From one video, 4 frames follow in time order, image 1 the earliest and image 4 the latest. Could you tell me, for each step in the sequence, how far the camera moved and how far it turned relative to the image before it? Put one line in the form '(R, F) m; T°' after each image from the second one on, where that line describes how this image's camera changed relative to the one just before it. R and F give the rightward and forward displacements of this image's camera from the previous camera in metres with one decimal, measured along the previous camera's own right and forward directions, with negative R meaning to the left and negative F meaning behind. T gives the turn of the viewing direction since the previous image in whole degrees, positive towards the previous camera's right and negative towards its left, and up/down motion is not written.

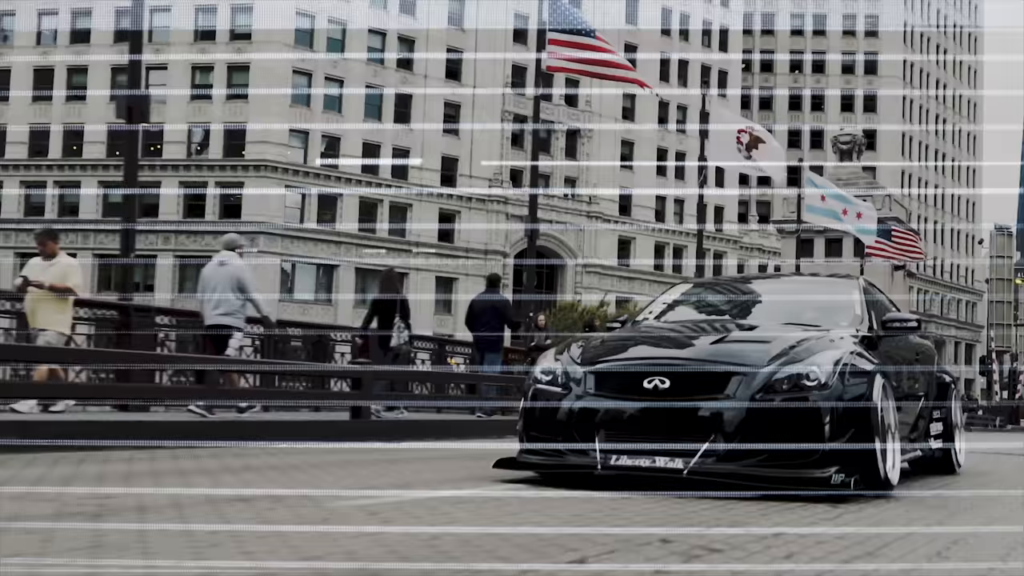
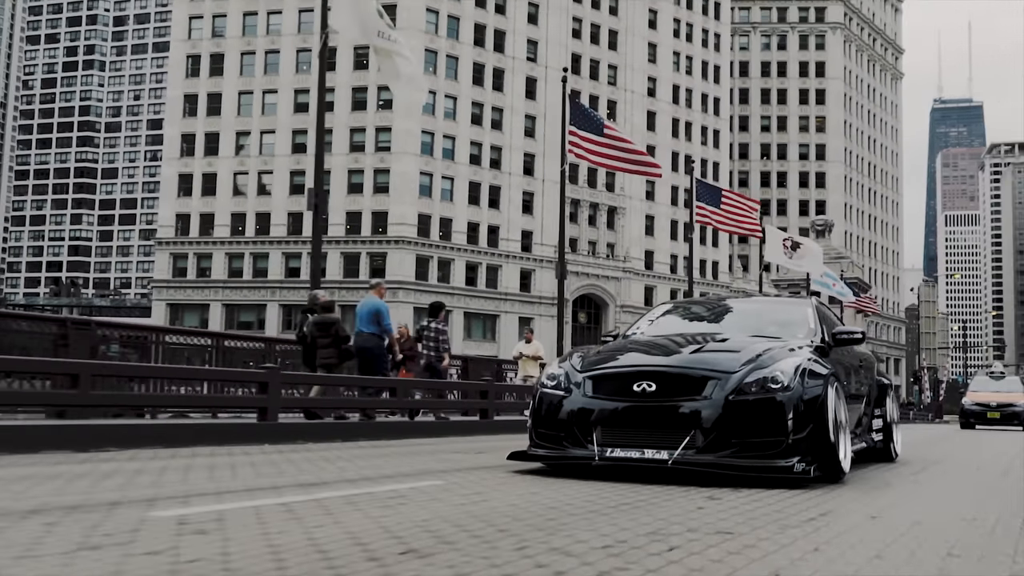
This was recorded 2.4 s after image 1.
(-0.8, -2.8) m; +2°
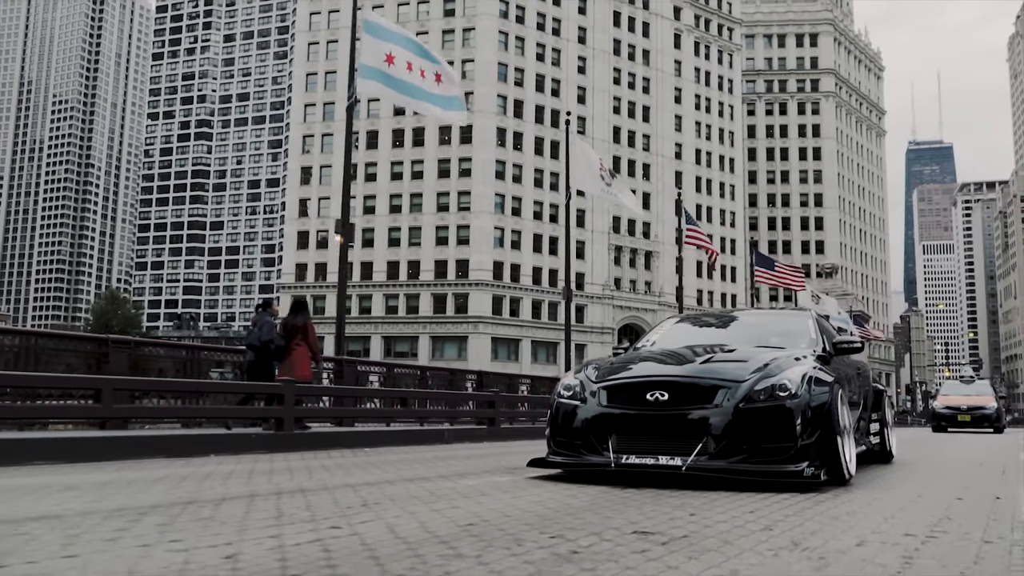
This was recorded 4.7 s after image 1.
(-0.6, -2.2) m; 0°
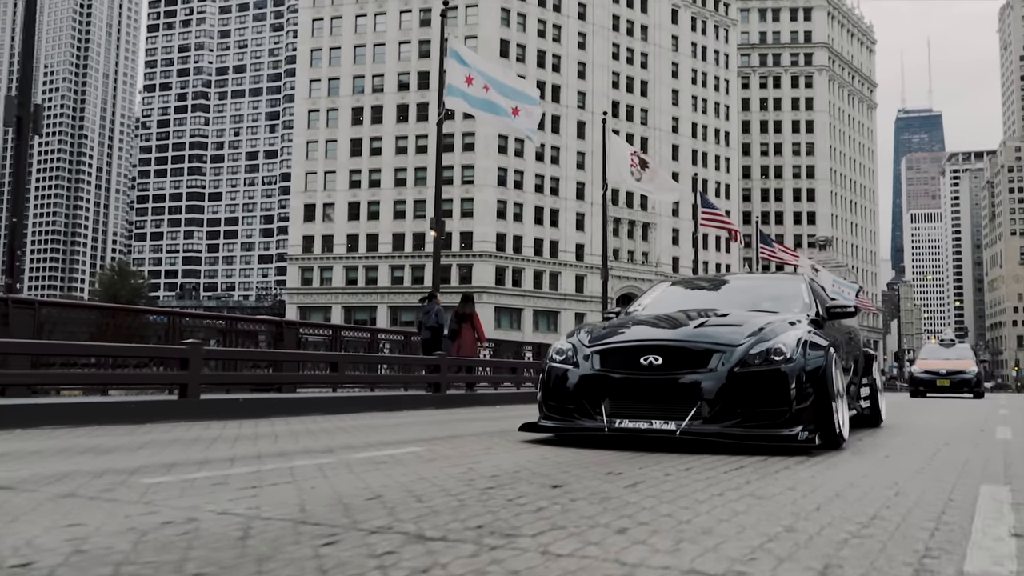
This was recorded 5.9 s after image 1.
(-0.1, -0.3) m; +1°
